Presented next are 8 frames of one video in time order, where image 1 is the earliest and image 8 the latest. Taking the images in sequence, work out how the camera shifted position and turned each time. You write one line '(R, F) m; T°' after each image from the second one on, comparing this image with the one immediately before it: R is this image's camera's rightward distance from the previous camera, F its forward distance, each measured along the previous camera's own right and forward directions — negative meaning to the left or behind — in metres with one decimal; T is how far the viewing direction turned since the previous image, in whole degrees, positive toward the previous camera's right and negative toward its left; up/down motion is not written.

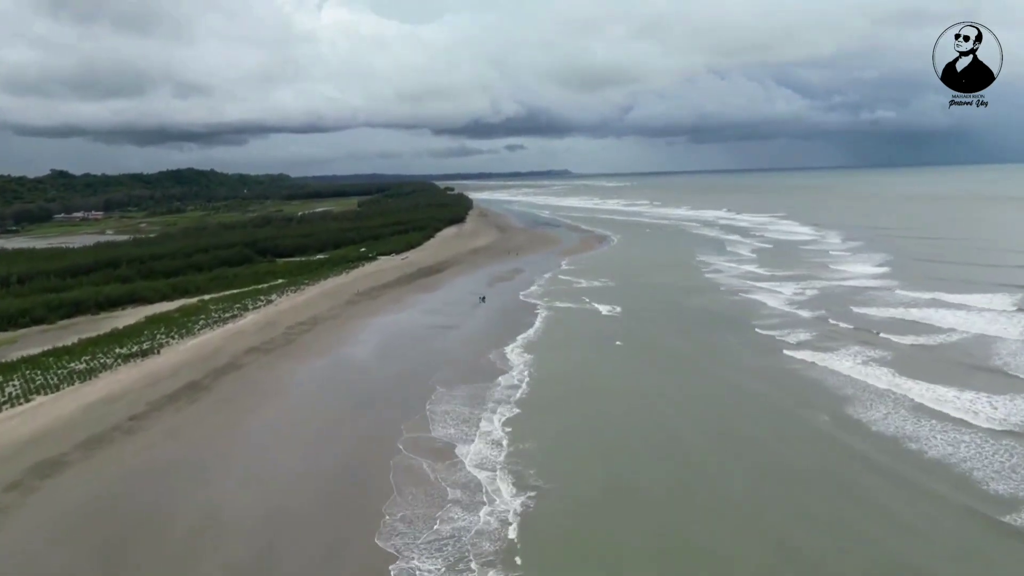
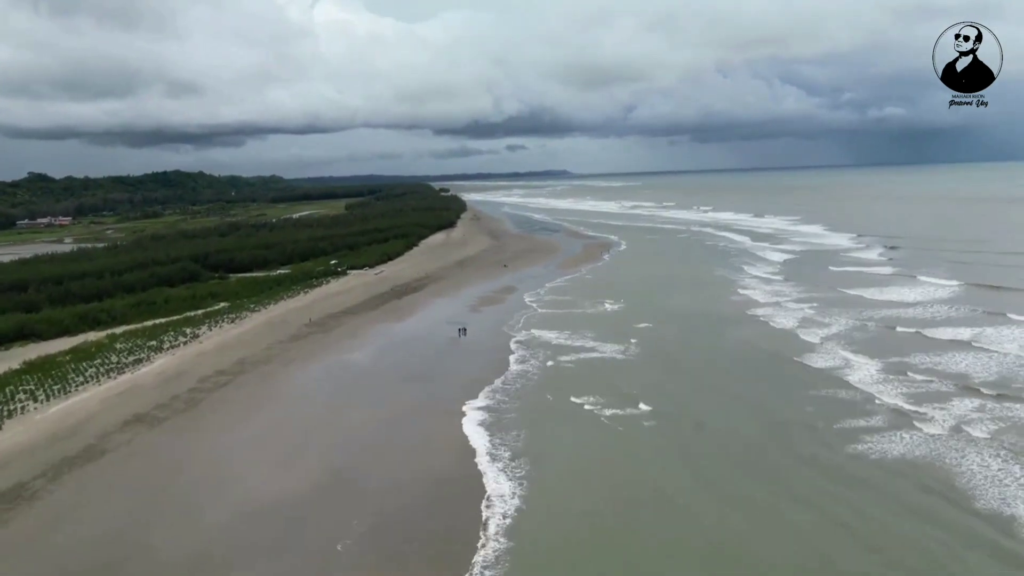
(+0.4, +5.1) m; 0°
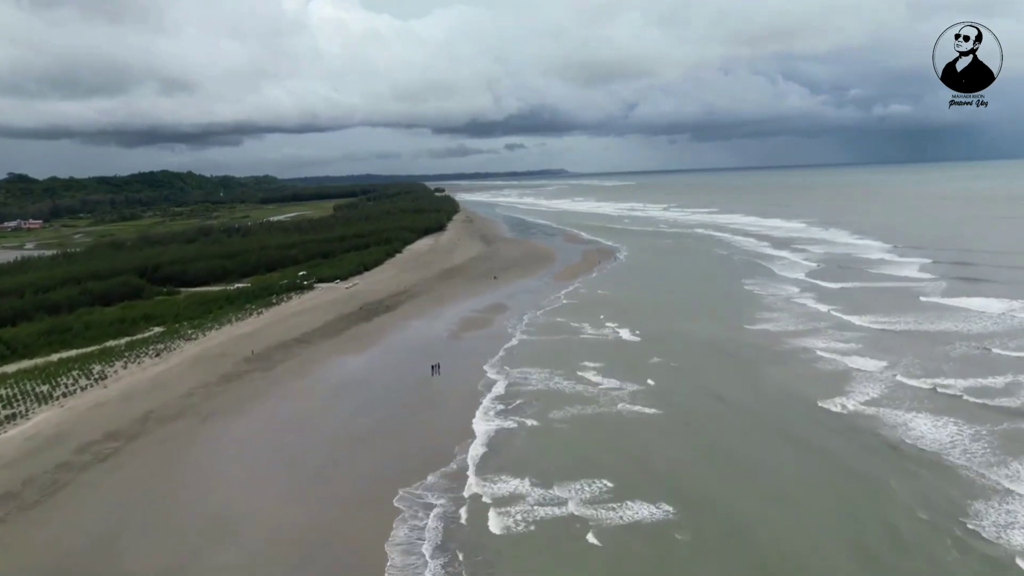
(+0.4, +3.9) m; 0°
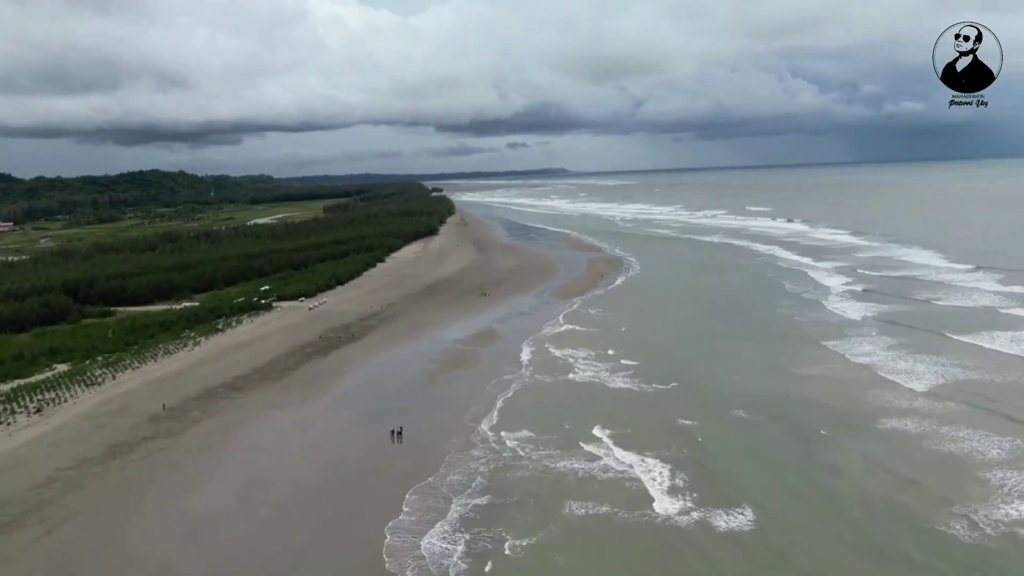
(+0.3, +4.2) m; 0°
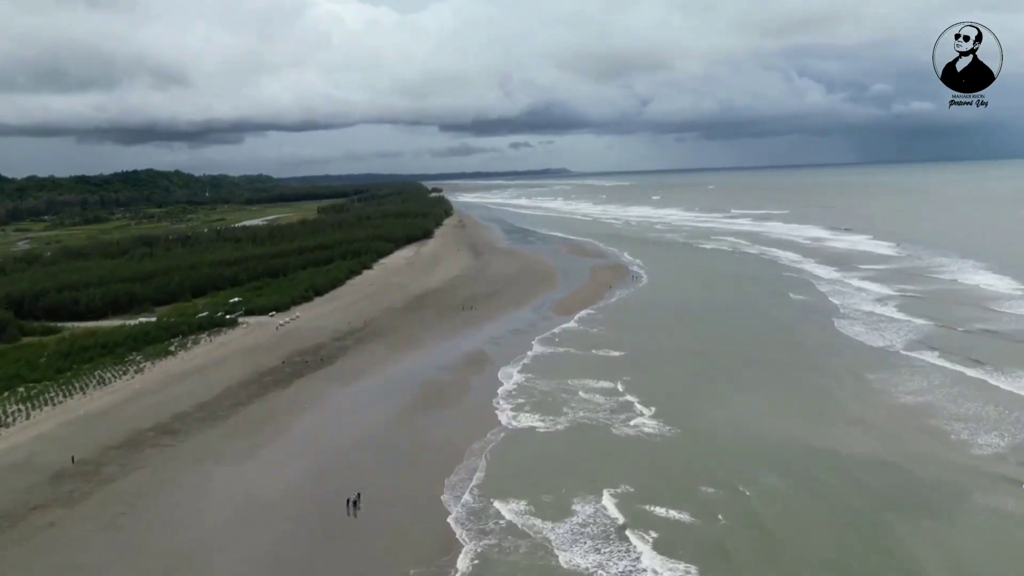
(+0.2, +2.7) m; 0°
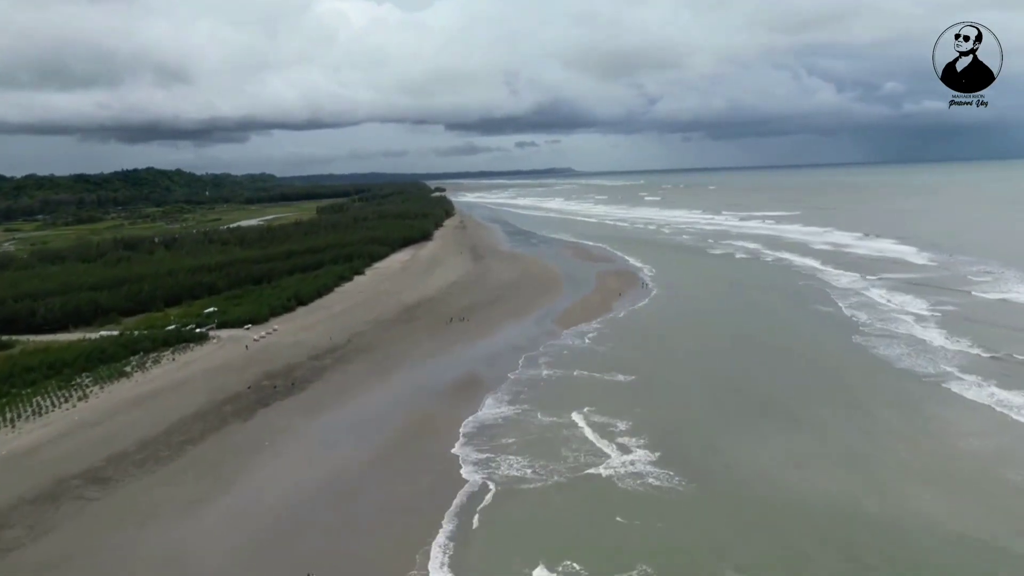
(+0.2, +2.1) m; 0°
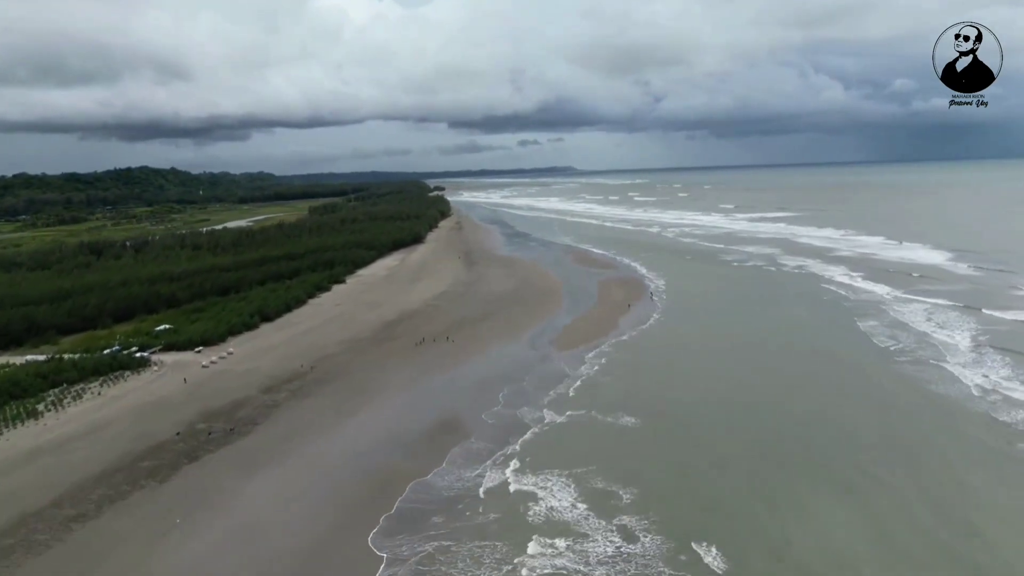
(+0.3, +2.7) m; 0°
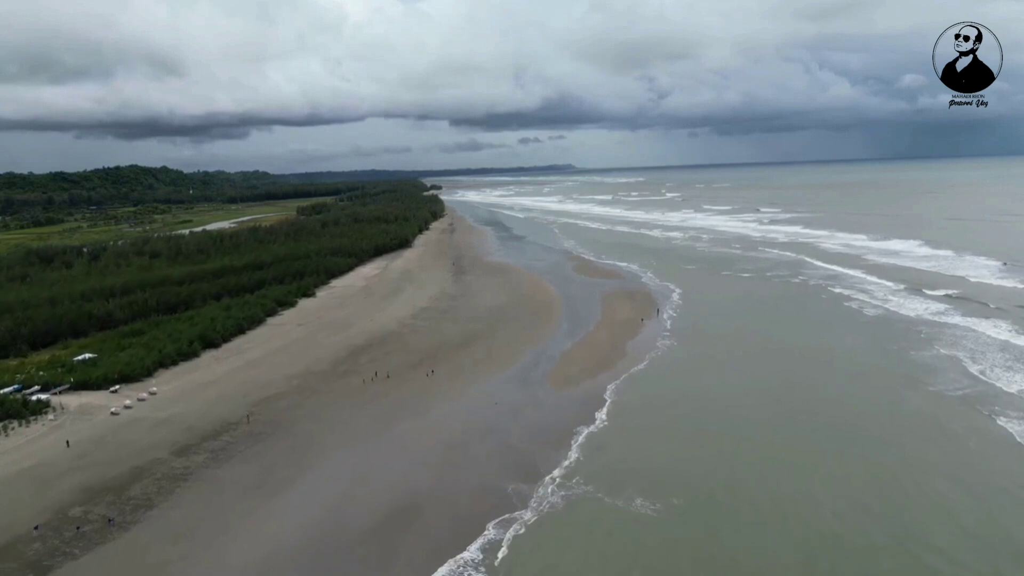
(+0.3, +3.2) m; 0°
